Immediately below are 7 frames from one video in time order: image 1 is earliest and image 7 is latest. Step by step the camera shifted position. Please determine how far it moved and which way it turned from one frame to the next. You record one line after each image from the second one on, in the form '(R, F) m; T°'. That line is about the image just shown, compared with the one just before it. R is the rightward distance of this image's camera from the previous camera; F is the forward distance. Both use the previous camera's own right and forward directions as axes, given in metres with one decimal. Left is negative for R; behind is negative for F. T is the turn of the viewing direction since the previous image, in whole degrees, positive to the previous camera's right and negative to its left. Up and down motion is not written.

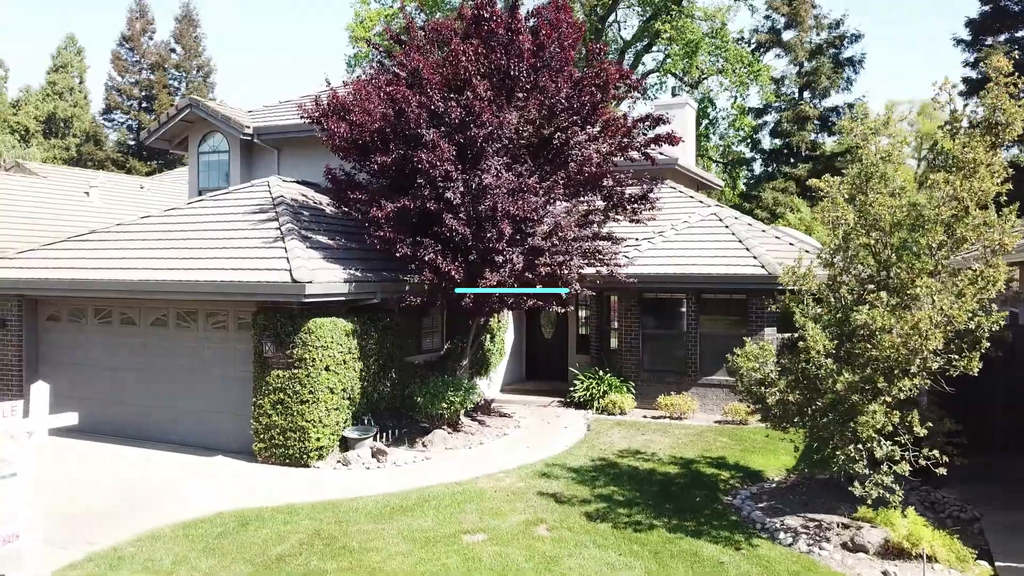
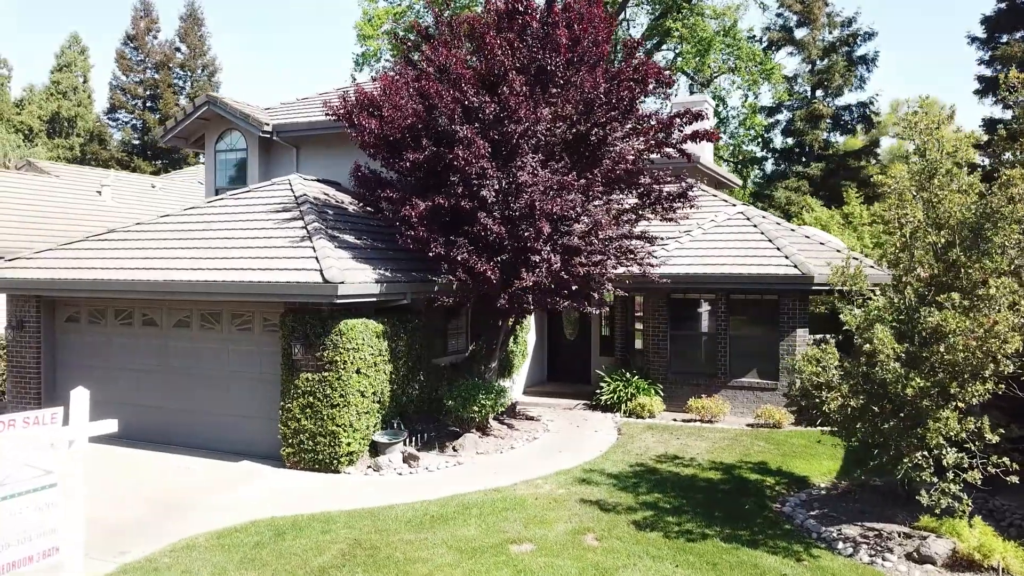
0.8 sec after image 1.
(-0.5, +0.3) m; 0°
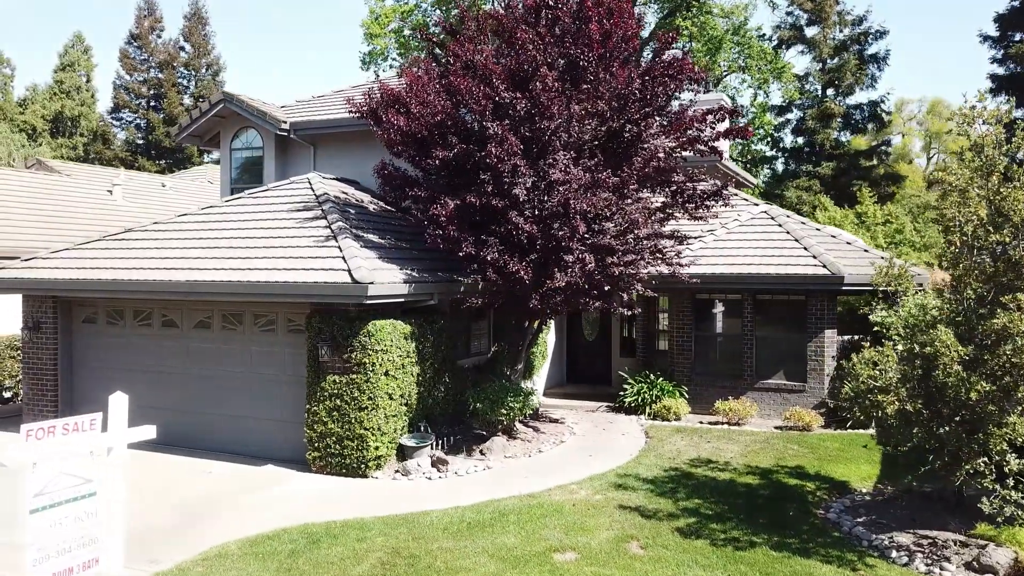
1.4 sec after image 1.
(-0.4, +0.2) m; 0°
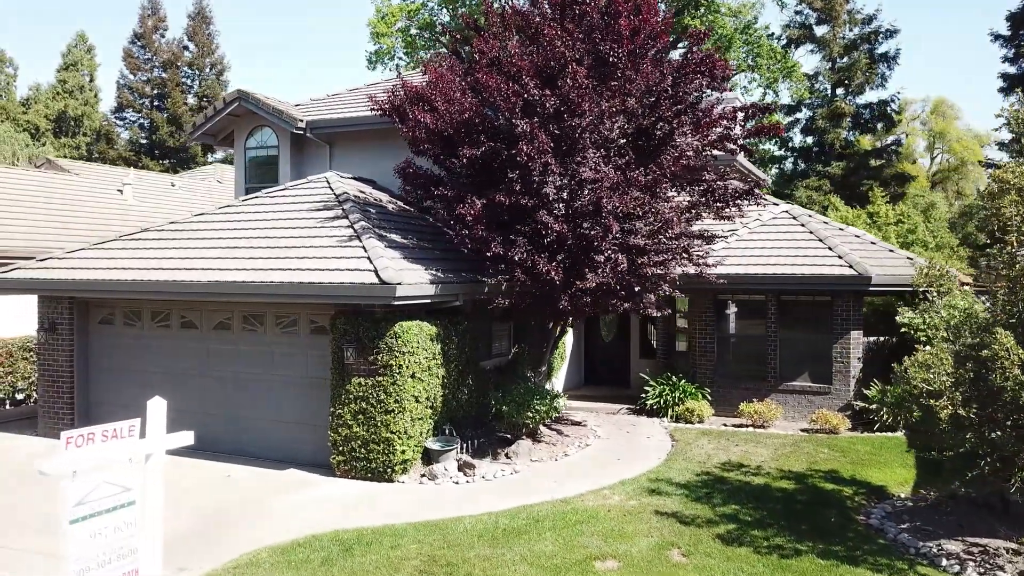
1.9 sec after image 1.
(-0.4, +0.2) m; 0°
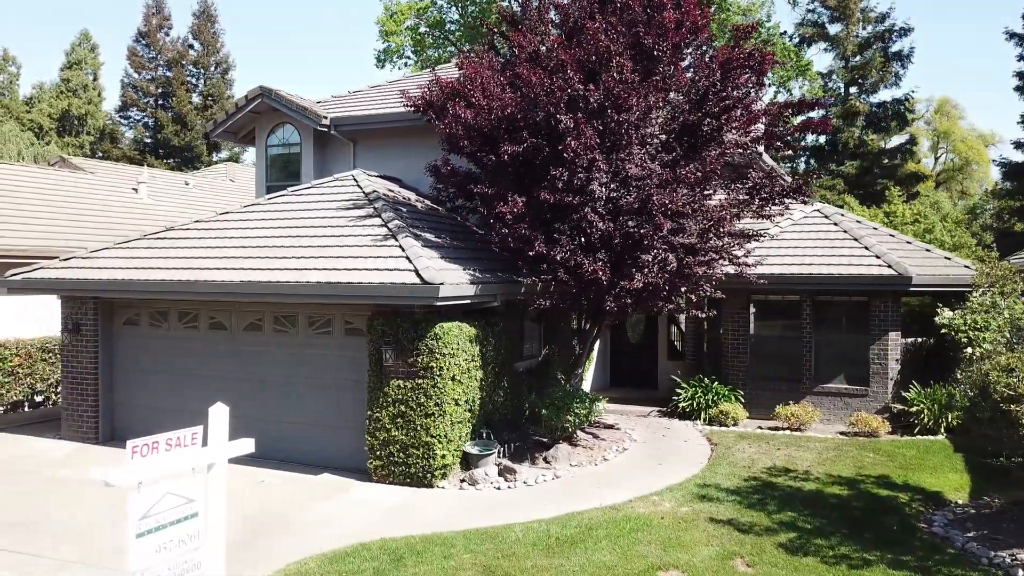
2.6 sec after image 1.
(-0.6, +0.2) m; 0°
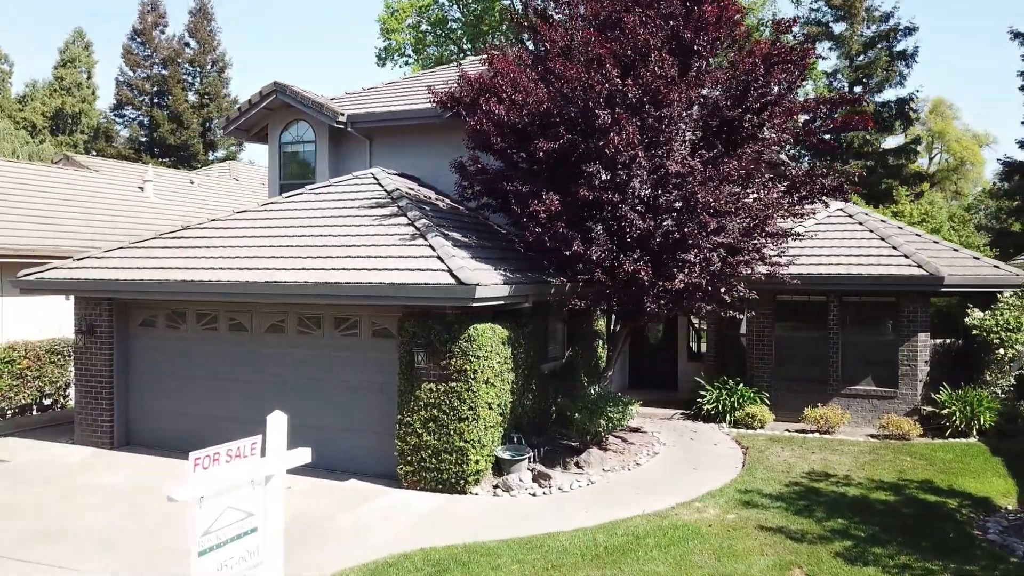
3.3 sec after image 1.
(-0.6, +0.3) m; +1°
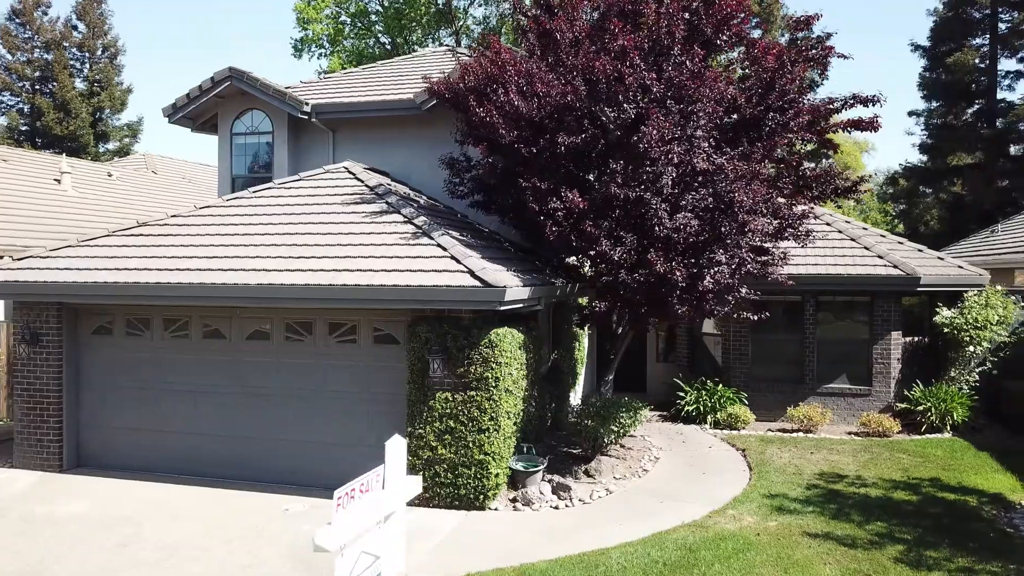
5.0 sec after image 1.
(-1.4, +0.7) m; +8°
